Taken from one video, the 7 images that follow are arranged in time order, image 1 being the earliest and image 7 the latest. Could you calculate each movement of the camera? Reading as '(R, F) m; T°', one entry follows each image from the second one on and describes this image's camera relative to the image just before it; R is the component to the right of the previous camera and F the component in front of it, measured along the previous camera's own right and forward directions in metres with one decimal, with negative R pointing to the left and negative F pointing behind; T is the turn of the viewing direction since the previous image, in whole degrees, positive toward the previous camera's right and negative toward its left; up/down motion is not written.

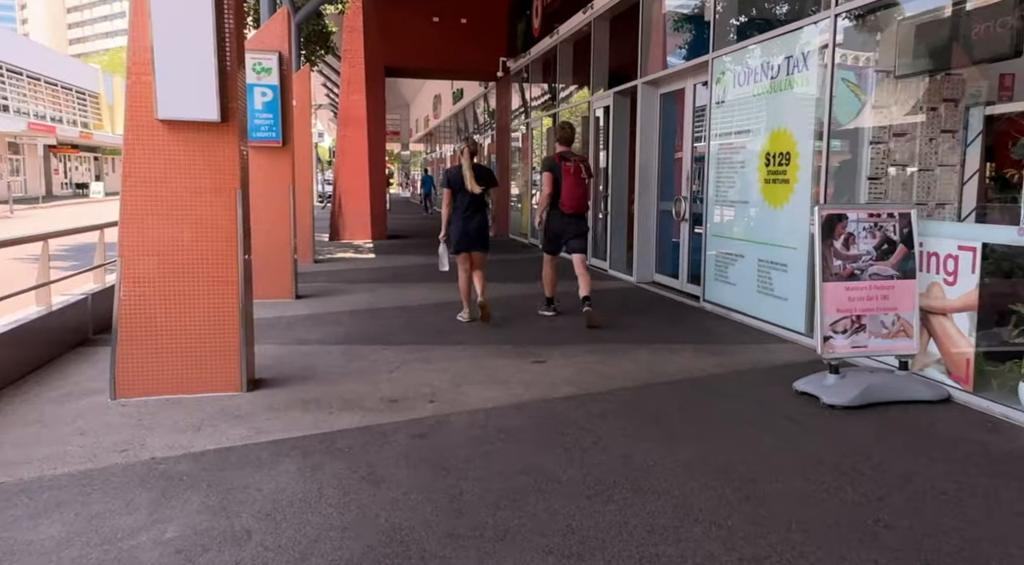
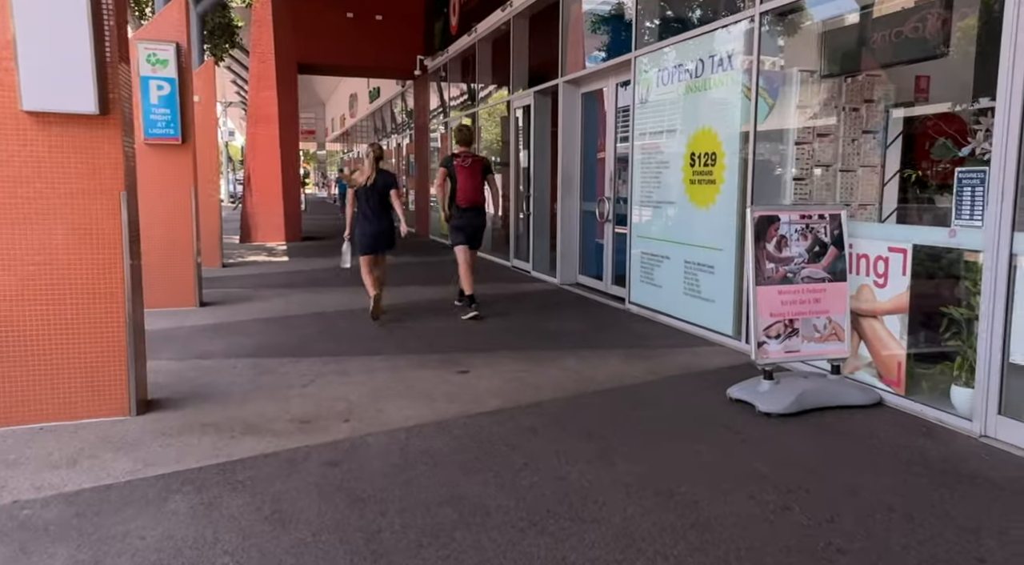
(0.0, +0.3) m; +6°
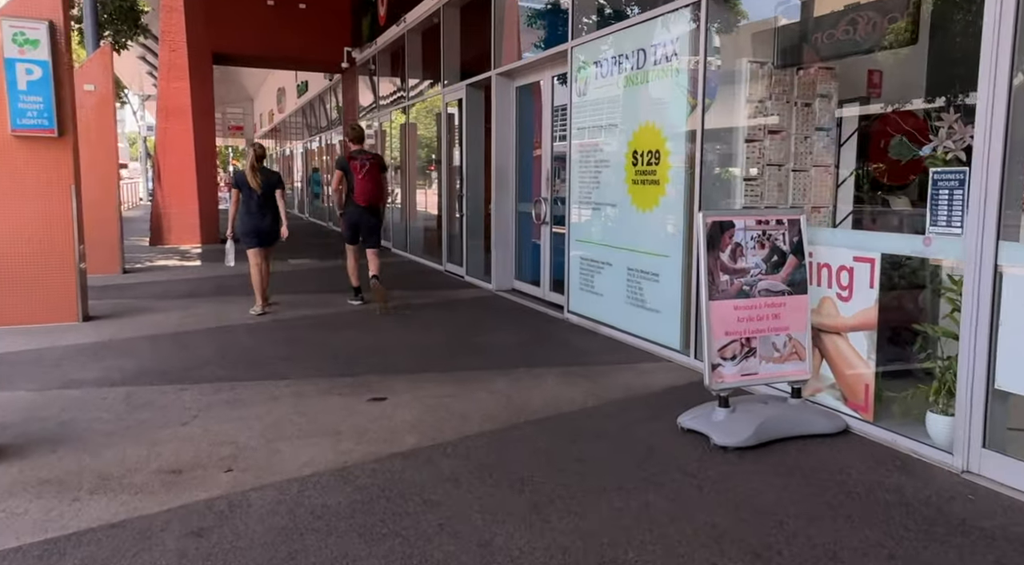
(+0.1, +0.6) m; +5°
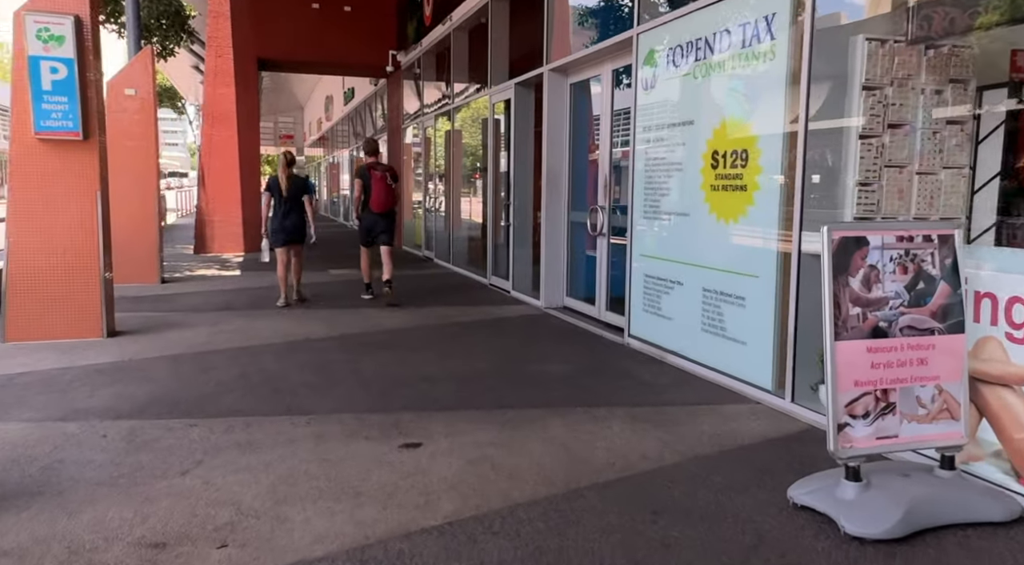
(-0.1, +0.8) m; -3°
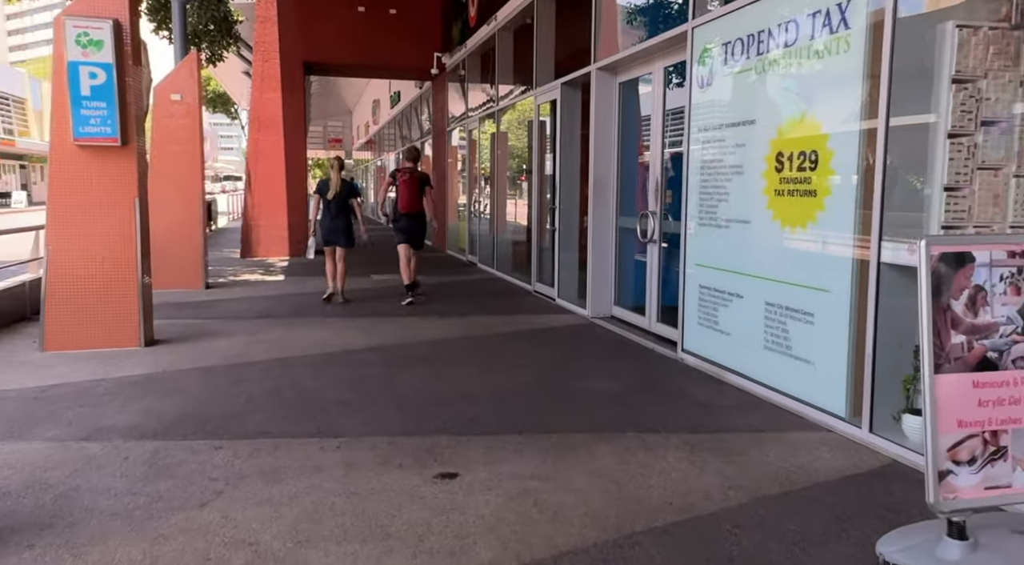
(0.0, +0.3) m; -3°
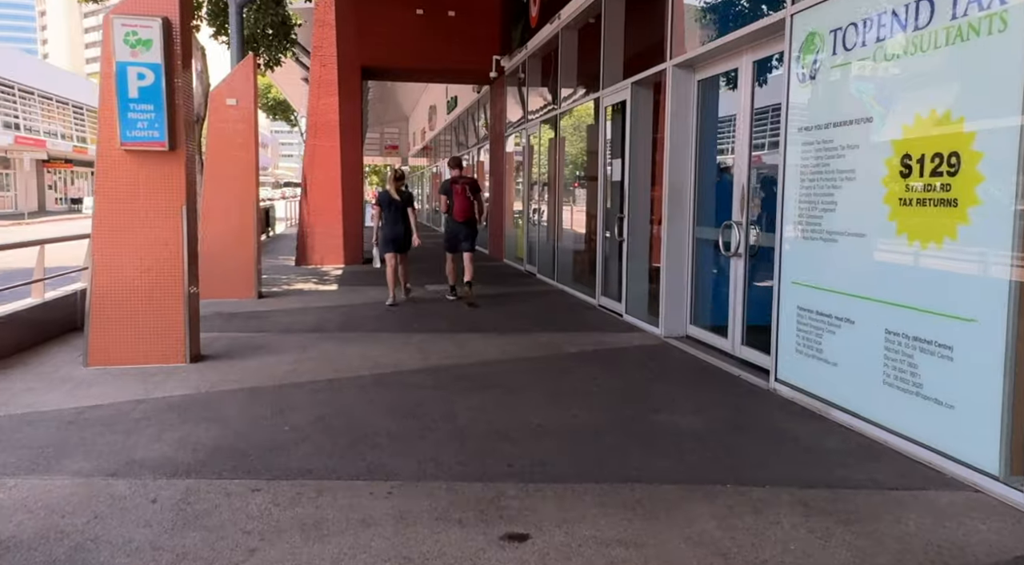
(-0.1, +0.6) m; -4°
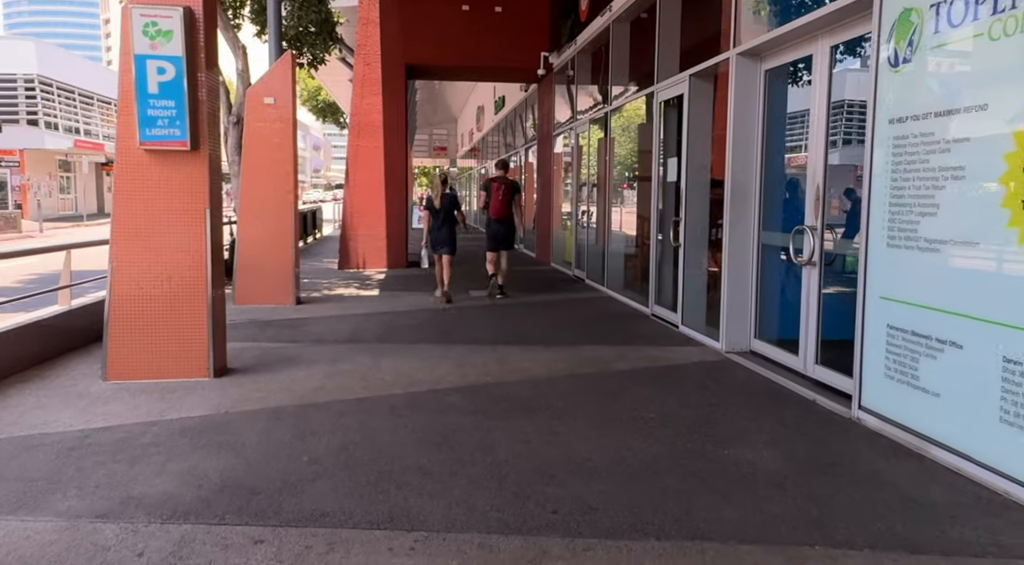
(0.0, +0.6) m; -4°
